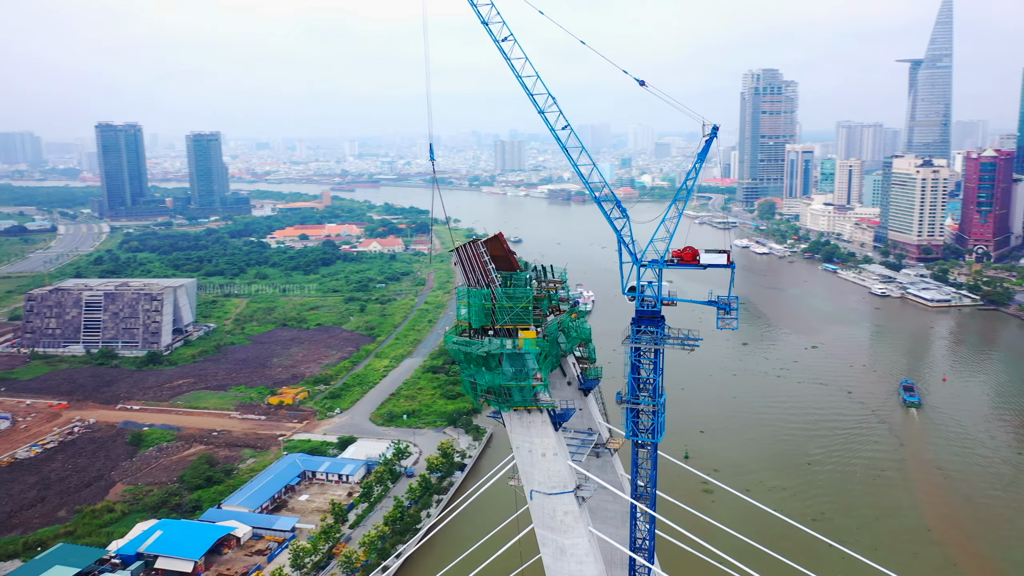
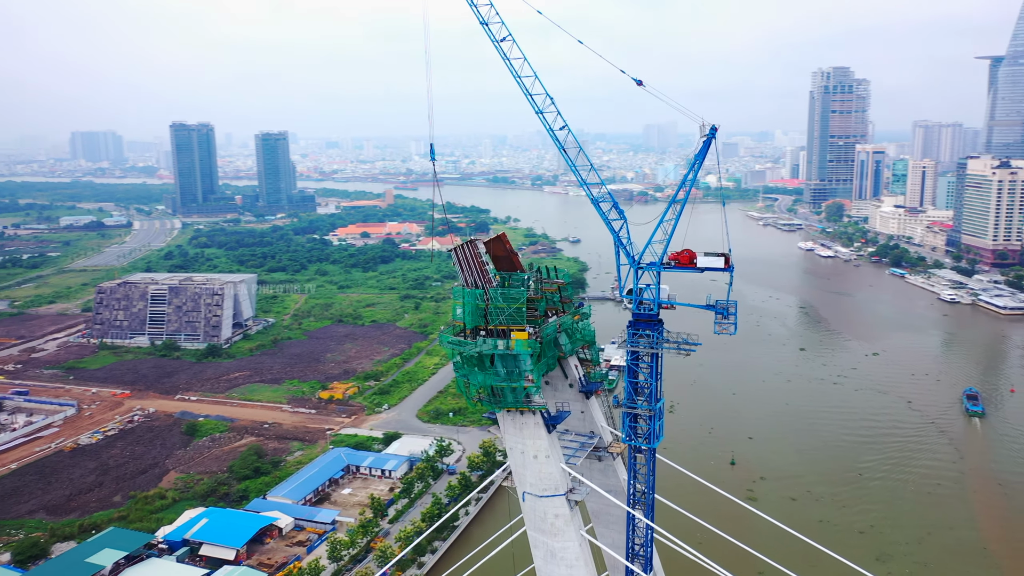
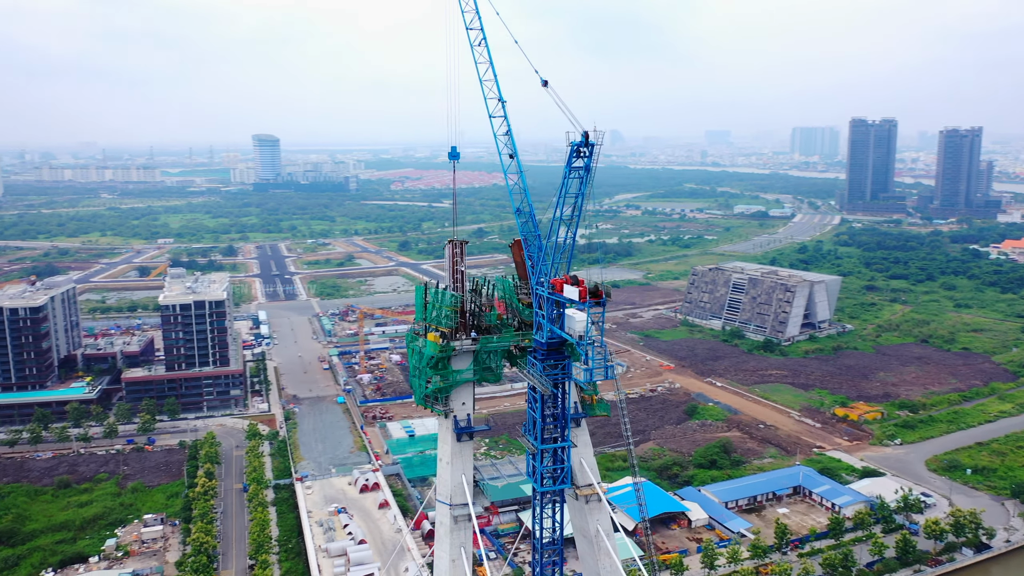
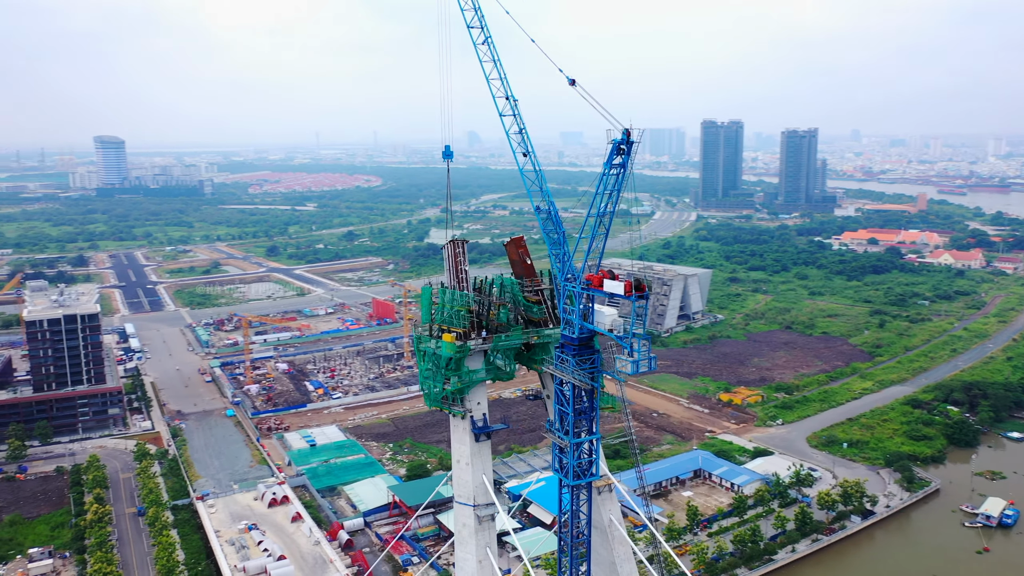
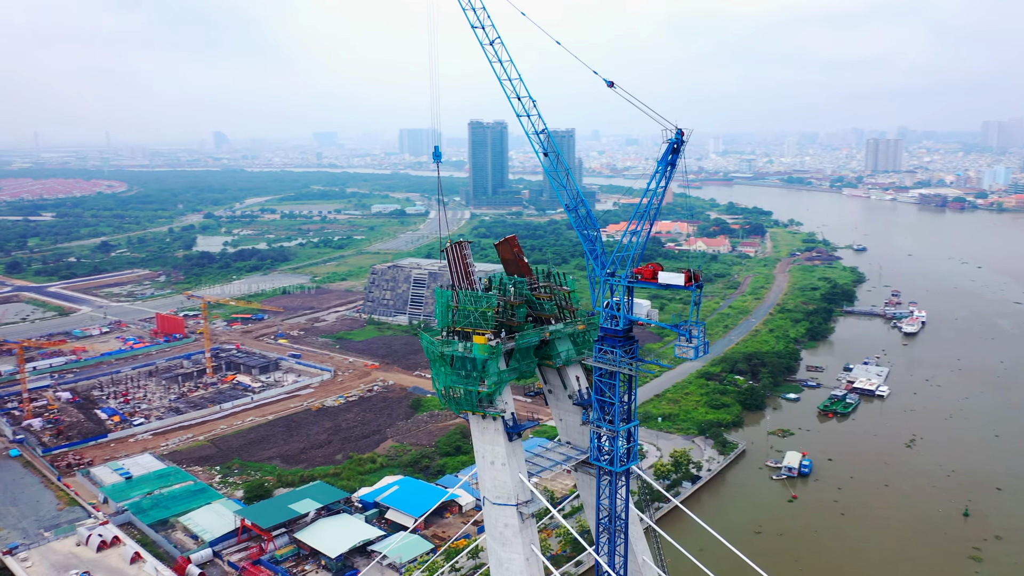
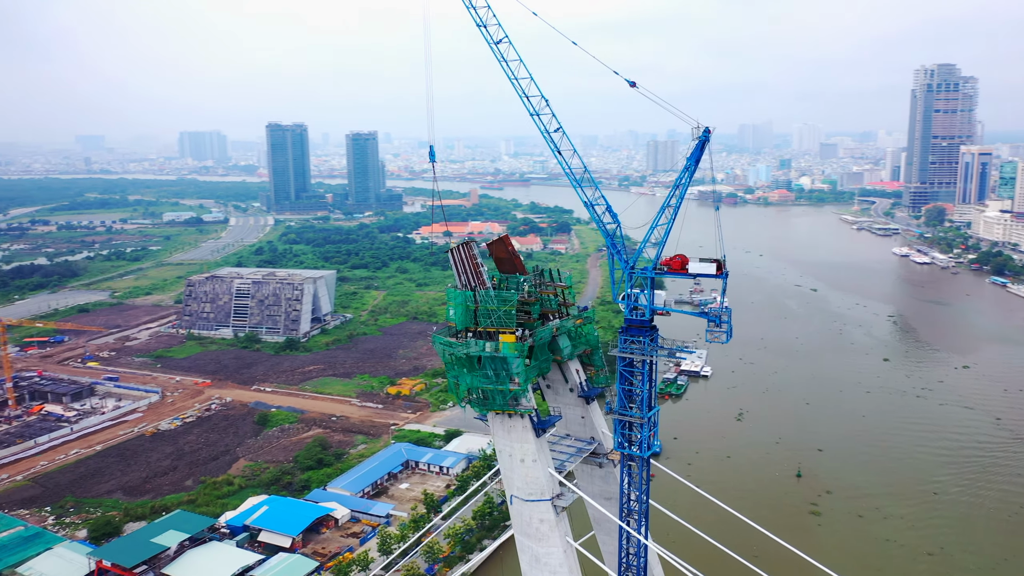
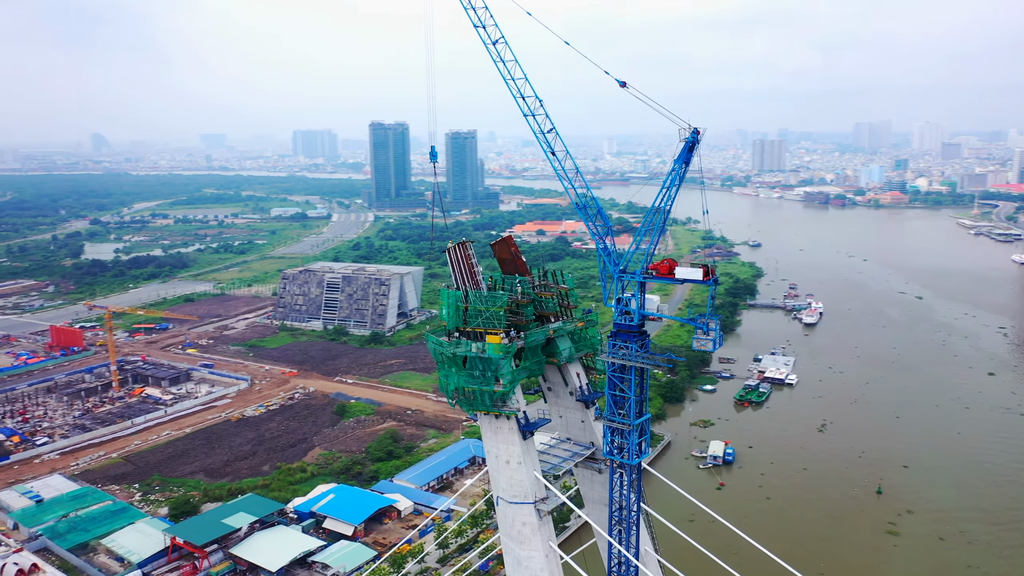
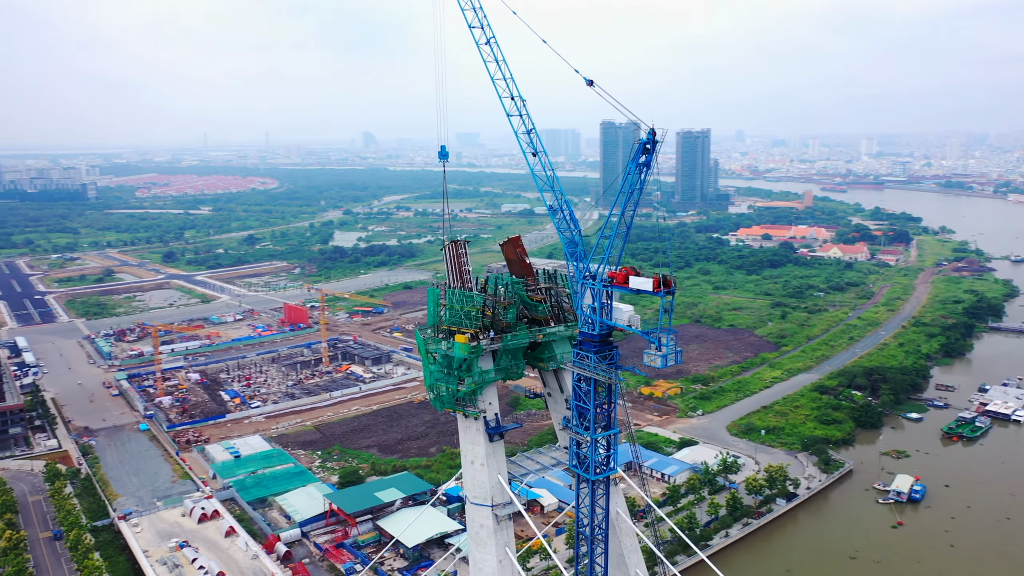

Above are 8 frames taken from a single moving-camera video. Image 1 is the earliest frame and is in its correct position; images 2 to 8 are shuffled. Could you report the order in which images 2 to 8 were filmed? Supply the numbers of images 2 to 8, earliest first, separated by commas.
2, 6, 7, 5, 8, 4, 3
